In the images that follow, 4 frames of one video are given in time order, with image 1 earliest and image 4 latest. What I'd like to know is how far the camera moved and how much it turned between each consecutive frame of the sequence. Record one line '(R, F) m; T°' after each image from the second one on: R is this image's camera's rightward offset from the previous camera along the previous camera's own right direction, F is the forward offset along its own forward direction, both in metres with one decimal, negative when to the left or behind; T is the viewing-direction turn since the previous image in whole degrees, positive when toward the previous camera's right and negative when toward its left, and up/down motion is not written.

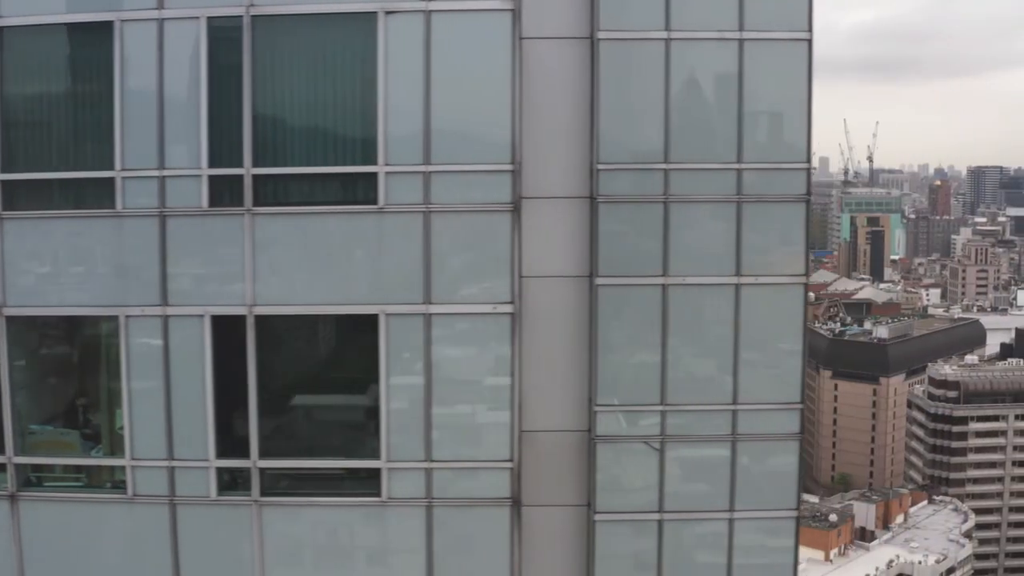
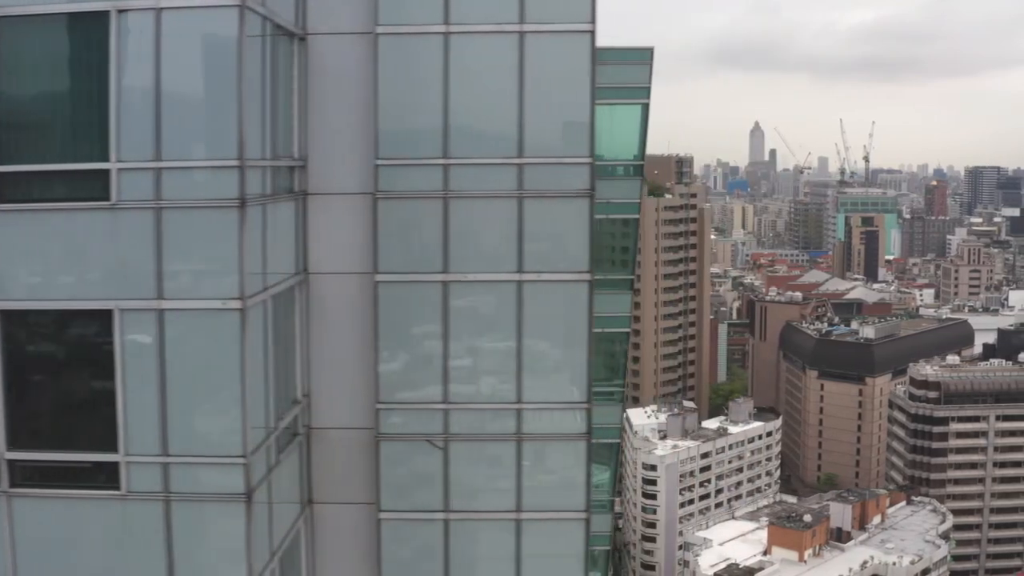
(+1.0, 0.0) m; 0°
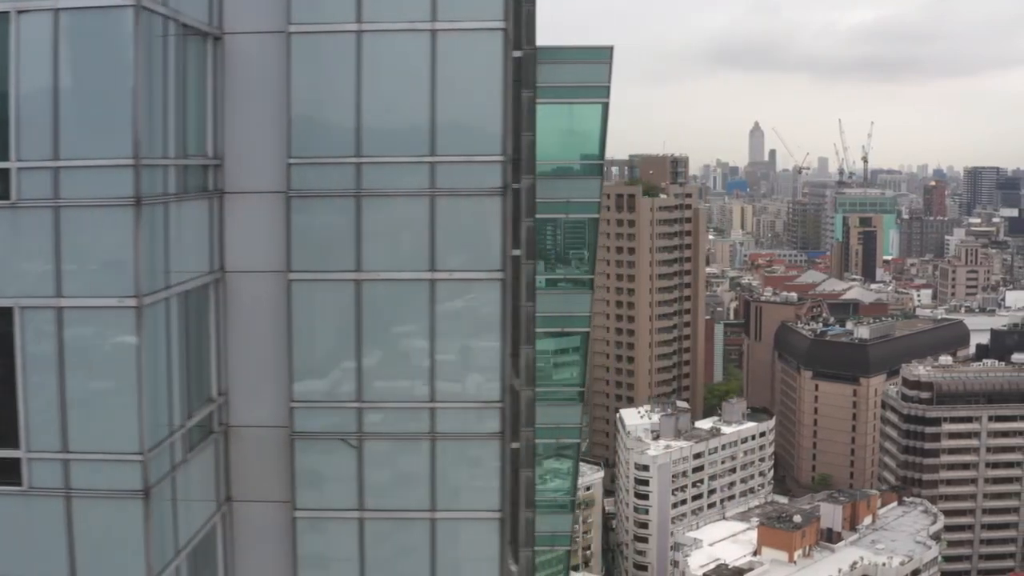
(+0.4, 0.0) m; 0°
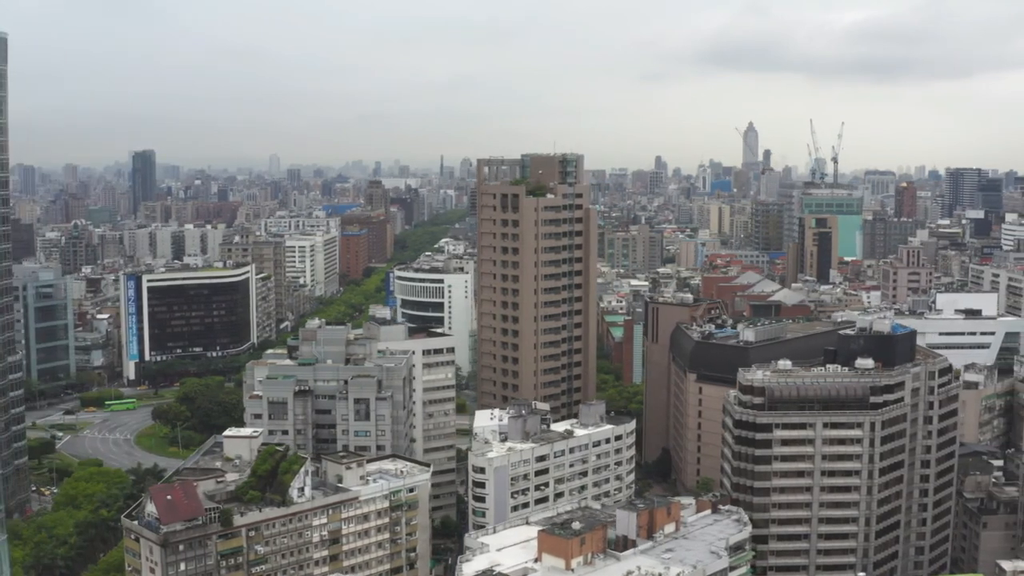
(+8.5, +0.2) m; -3°
